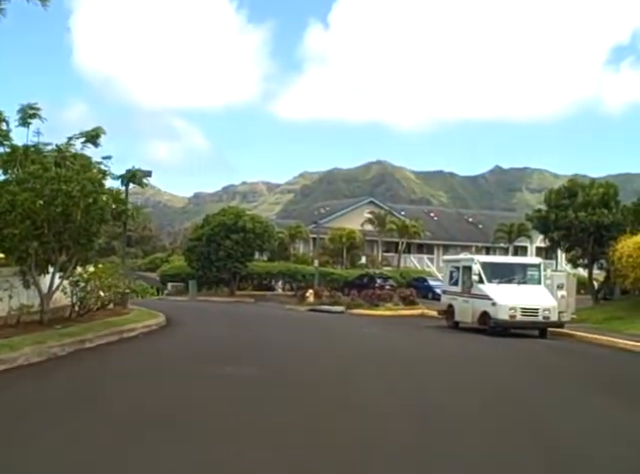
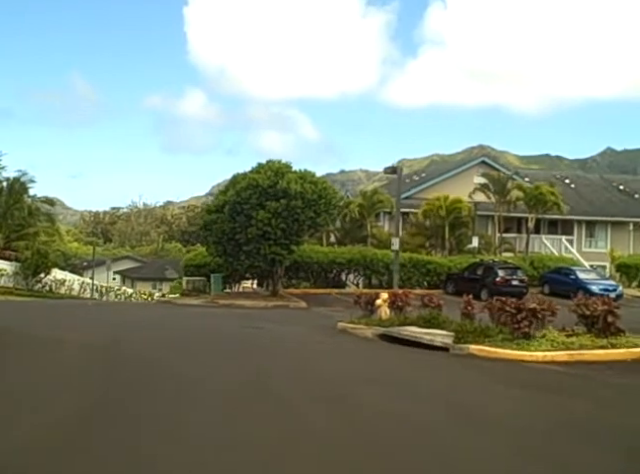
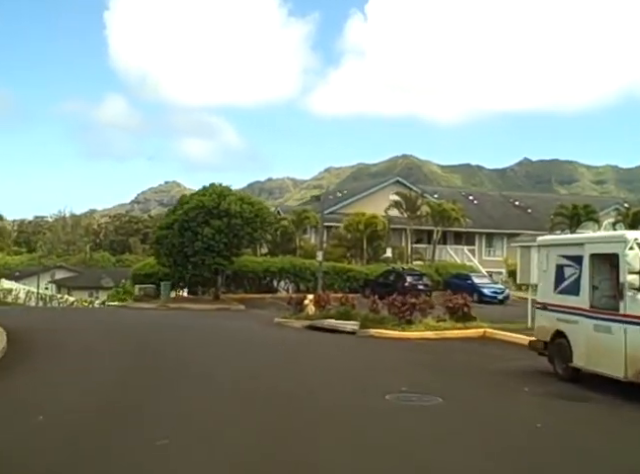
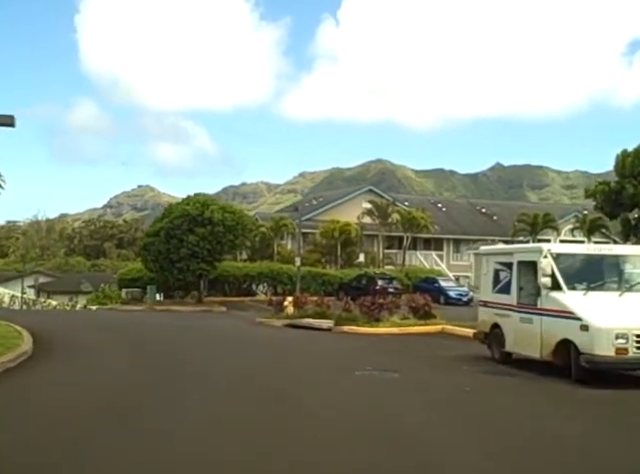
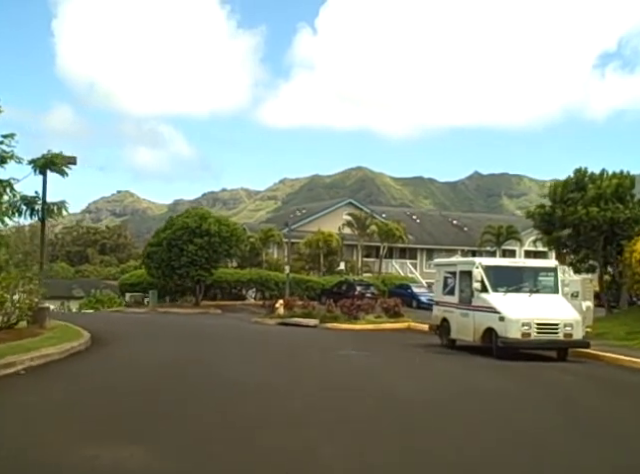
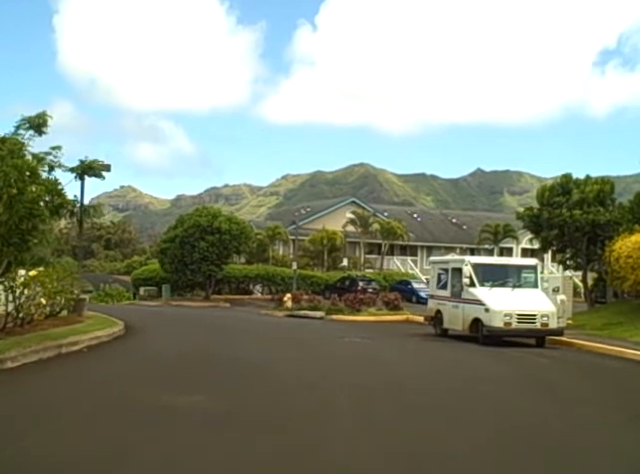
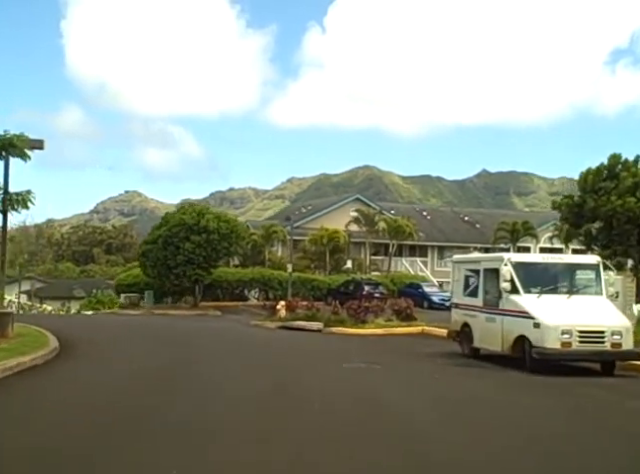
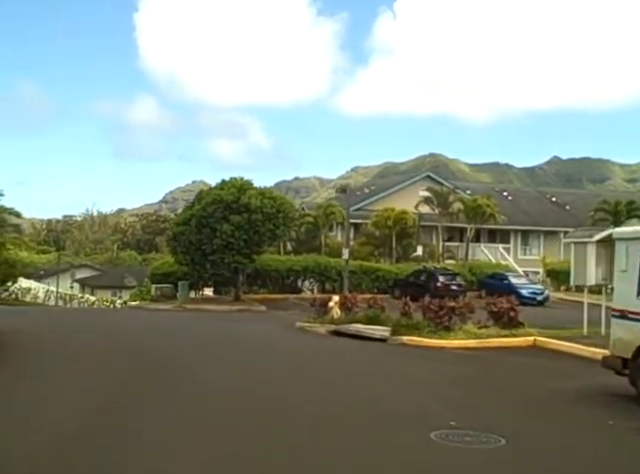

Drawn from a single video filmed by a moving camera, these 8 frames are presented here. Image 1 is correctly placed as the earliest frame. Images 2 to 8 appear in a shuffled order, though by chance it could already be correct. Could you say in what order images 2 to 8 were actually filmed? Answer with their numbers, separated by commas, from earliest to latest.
6, 5, 7, 4, 3, 8, 2
